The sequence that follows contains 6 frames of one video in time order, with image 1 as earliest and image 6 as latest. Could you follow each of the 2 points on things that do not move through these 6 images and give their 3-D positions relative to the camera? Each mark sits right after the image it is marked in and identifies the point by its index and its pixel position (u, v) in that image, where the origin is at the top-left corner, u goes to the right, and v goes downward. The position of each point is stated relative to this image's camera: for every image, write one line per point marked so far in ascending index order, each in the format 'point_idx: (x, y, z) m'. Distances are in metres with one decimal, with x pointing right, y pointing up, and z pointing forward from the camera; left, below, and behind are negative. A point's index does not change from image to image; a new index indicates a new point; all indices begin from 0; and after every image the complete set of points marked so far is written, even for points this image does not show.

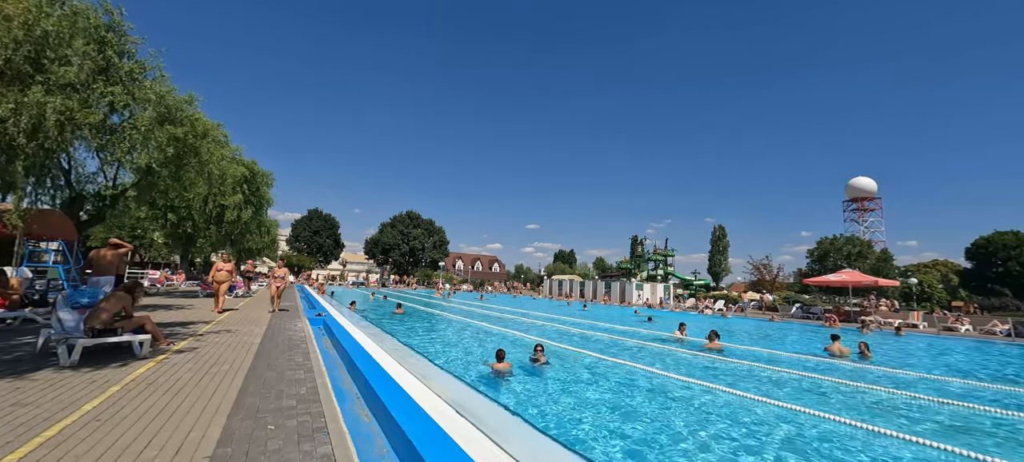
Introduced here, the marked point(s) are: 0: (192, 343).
0: (-4.9, -1.7, +6.2) m
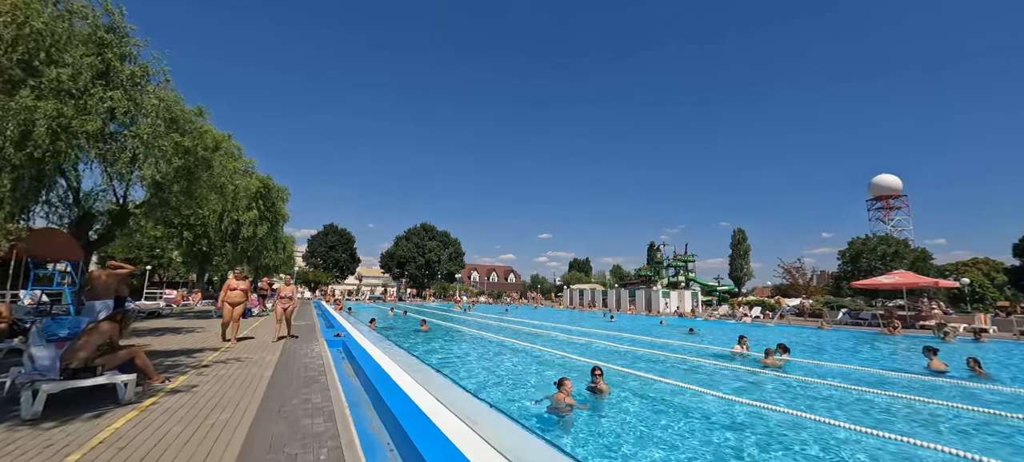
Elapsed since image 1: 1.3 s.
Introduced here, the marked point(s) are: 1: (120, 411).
0: (-4.1, -1.9, +5.2) m
1: (-3.7, -1.7, +3.9) m
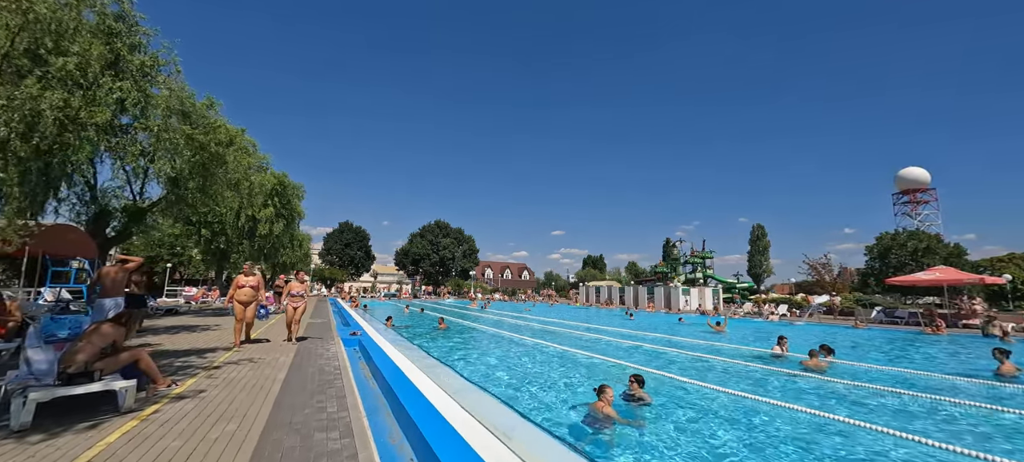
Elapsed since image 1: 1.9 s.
0: (-3.7, -1.8, +4.9) m
1: (-3.4, -1.6, +3.5) m
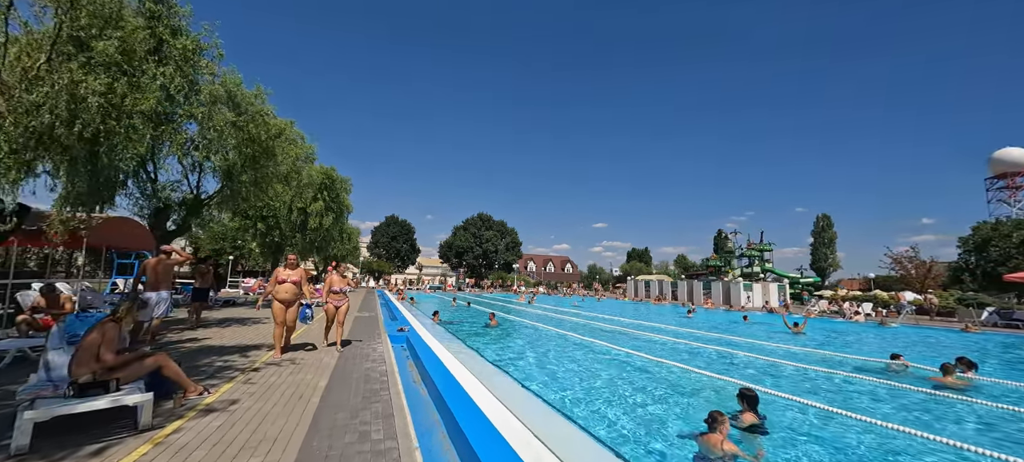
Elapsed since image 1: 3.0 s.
0: (-2.9, -1.7, +4.3) m
1: (-2.7, -1.5, +2.9) m
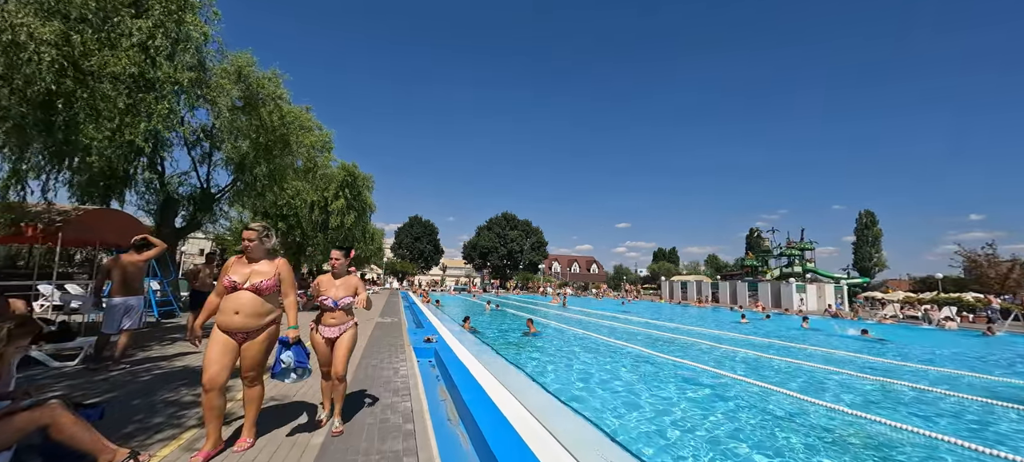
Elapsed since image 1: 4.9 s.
0: (-2.3, -1.5, +2.8) m
1: (-2.1, -1.4, +1.4) m
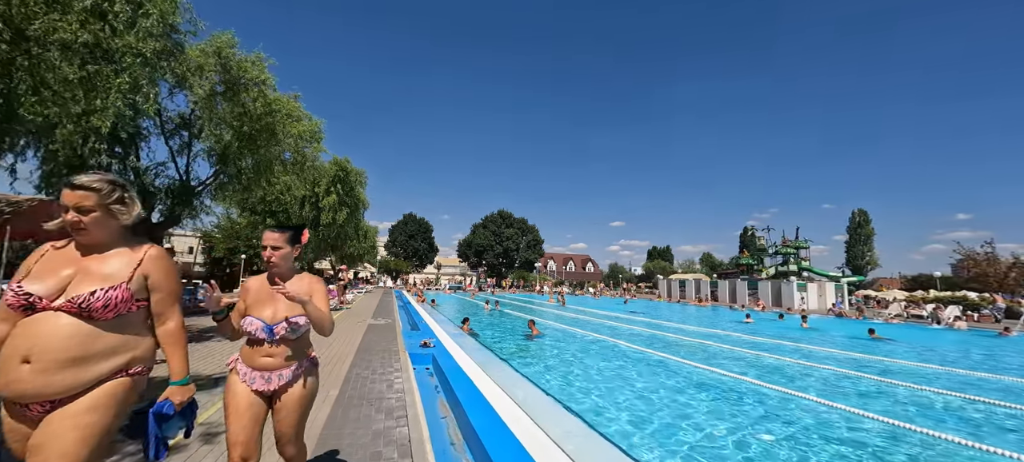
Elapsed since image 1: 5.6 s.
0: (-2.1, -1.4, +2.1) m
1: (-1.9, -1.3, +0.7) m
